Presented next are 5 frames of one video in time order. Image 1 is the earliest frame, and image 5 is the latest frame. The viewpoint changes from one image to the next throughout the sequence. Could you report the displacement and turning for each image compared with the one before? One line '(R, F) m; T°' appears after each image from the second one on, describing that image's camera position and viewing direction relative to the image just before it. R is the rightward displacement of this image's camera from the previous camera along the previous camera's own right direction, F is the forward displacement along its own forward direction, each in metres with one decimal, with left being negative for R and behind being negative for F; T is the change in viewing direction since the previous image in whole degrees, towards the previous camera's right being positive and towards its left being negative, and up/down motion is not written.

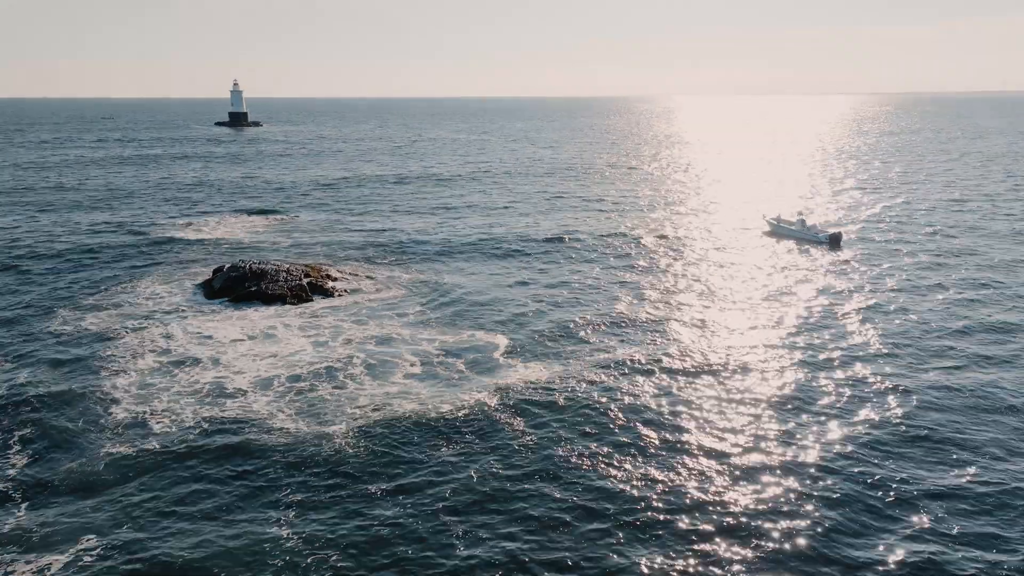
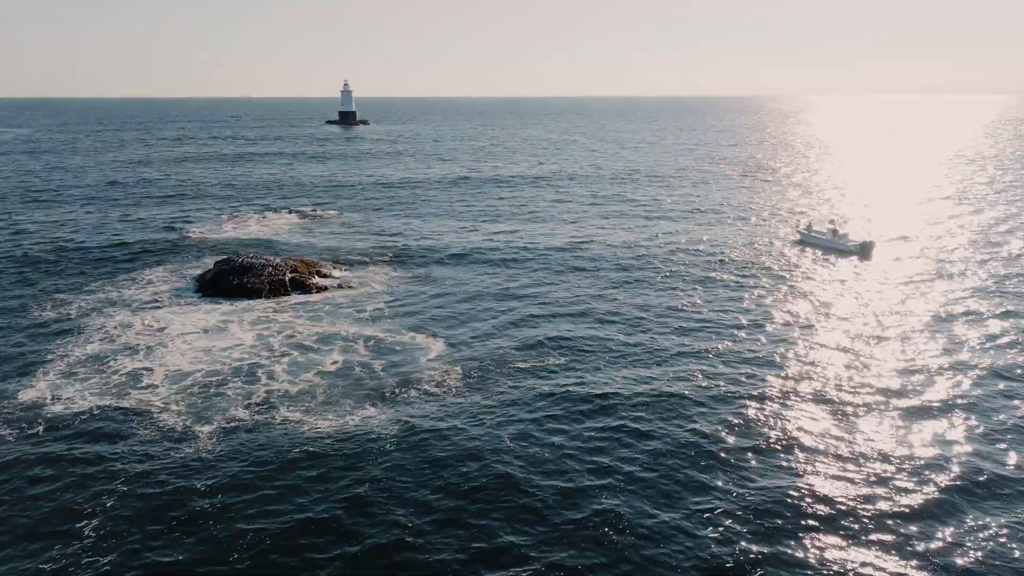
(+8.5, +1.5) m; -11°
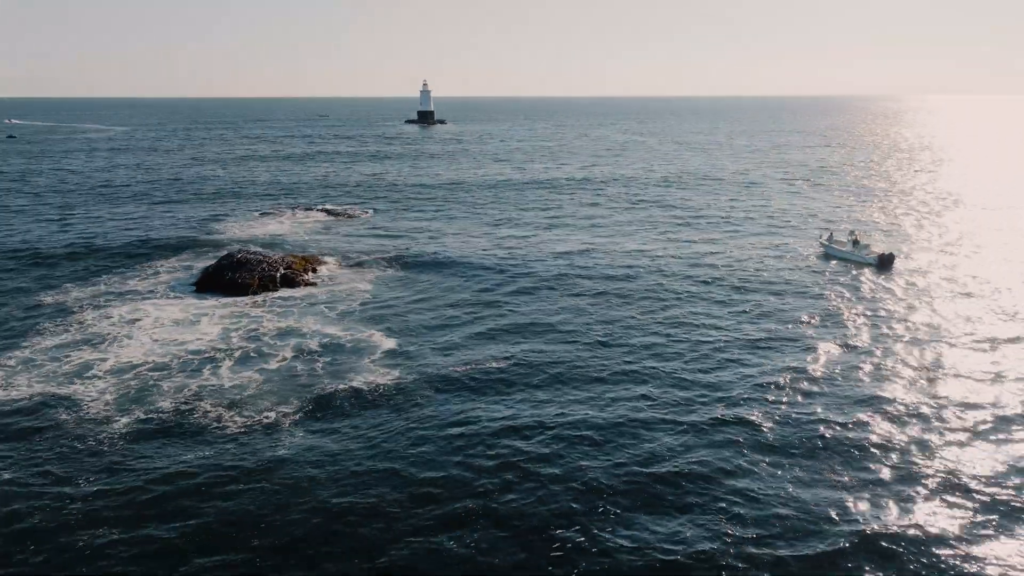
(+6.5, +1.1) m; -8°
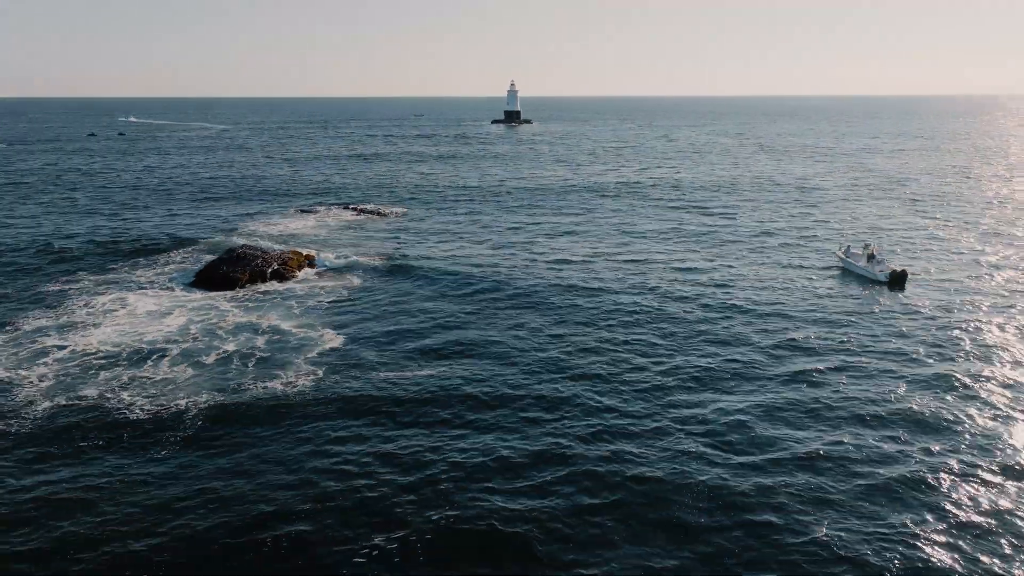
(+7.6, +1.5) m; -9°
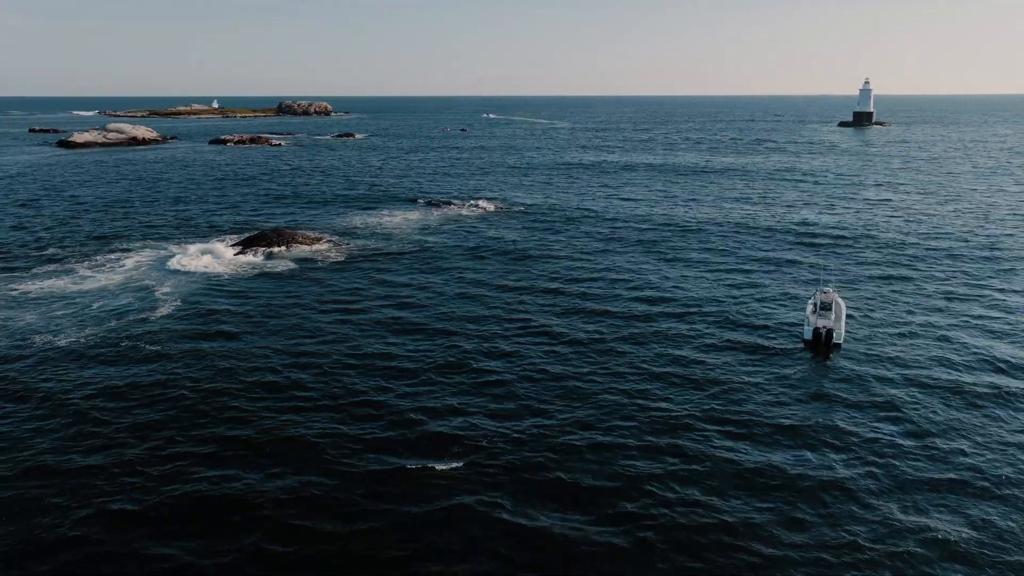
(+25.8, +12.8) m; -34°
